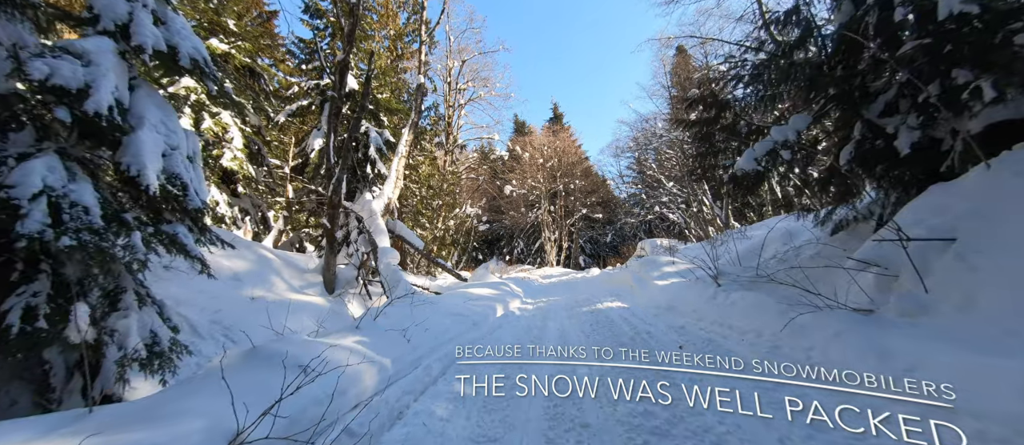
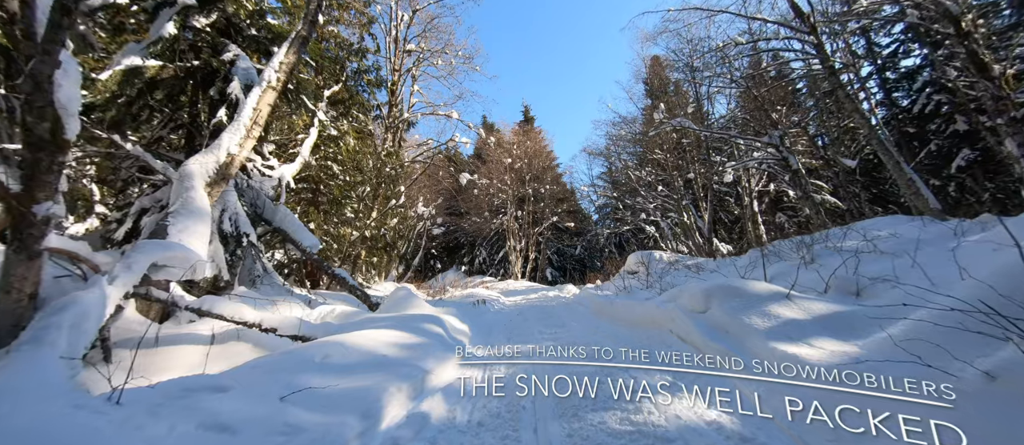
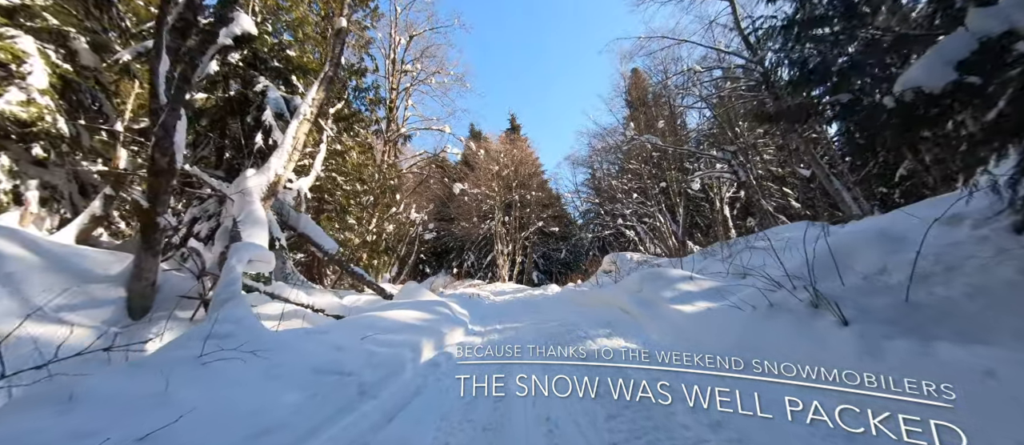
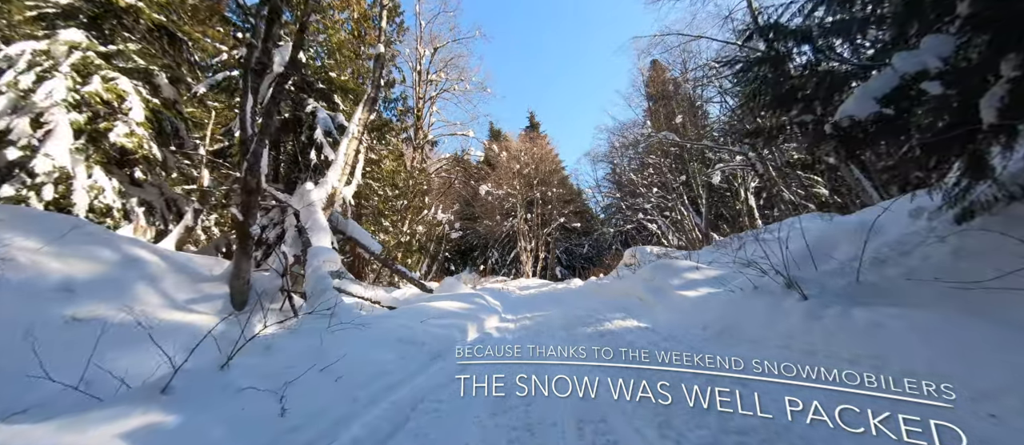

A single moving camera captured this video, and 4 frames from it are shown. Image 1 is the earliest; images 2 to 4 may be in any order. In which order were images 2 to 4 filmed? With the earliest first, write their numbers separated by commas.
4, 3, 2
